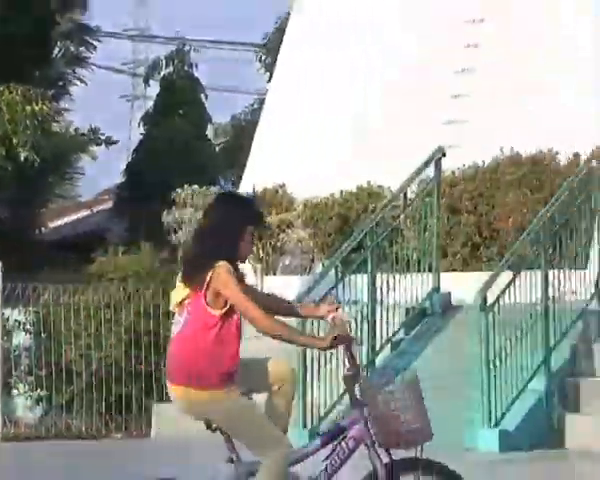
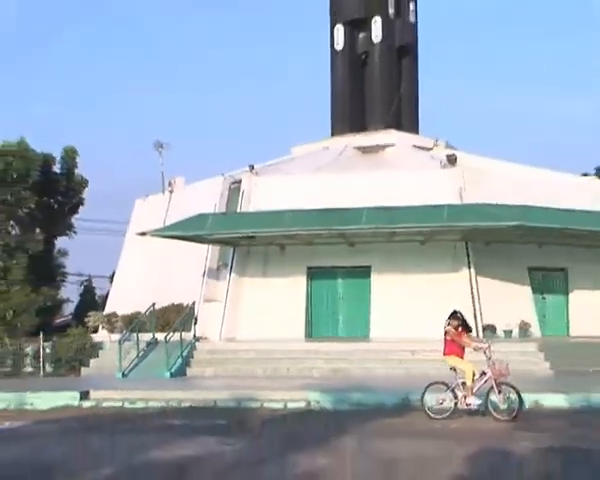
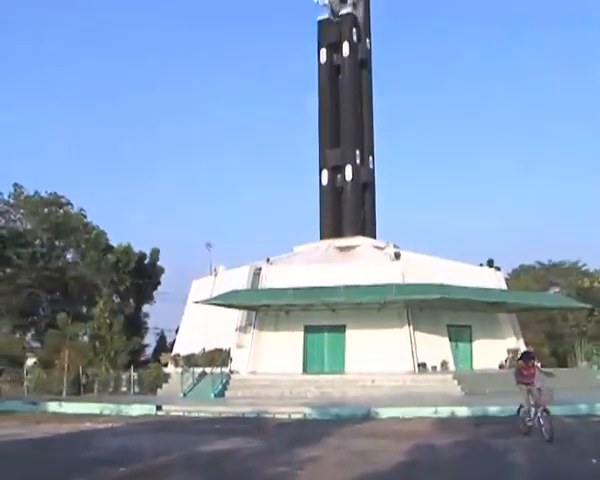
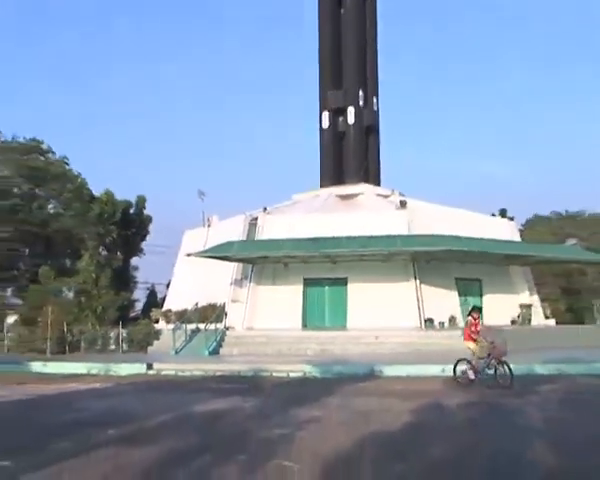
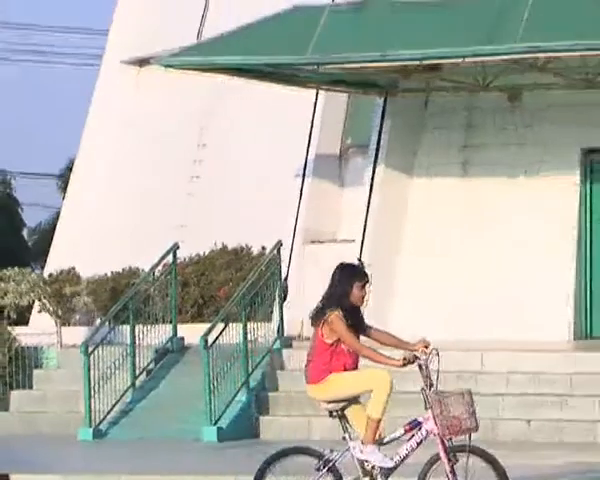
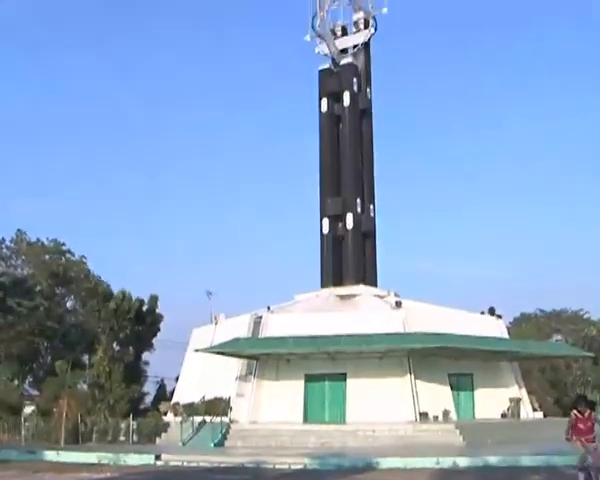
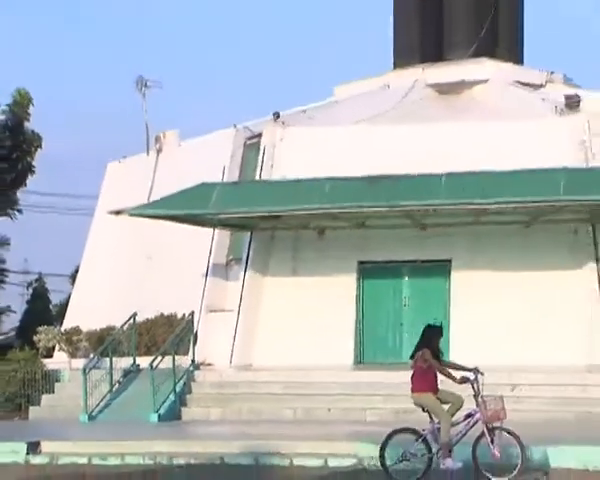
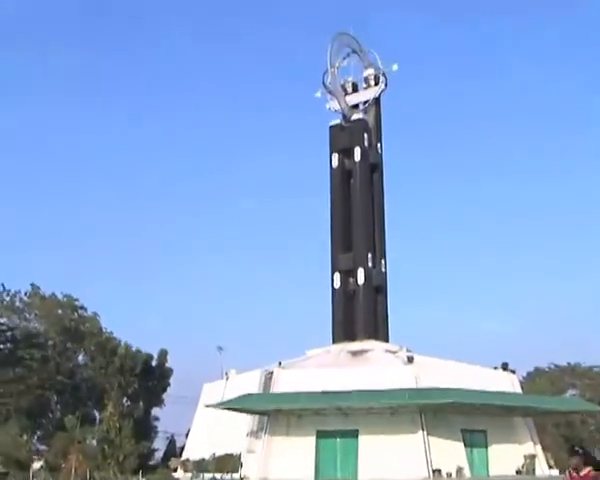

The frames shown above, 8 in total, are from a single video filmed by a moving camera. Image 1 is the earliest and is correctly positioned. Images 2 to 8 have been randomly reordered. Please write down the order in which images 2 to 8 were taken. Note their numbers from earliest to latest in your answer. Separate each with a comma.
5, 7, 2, 4, 3, 6, 8
